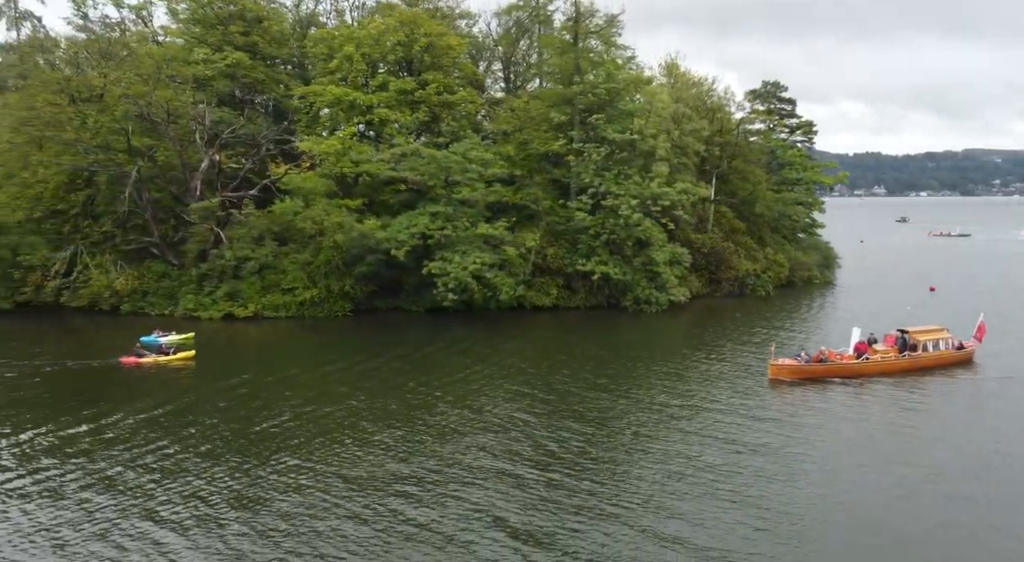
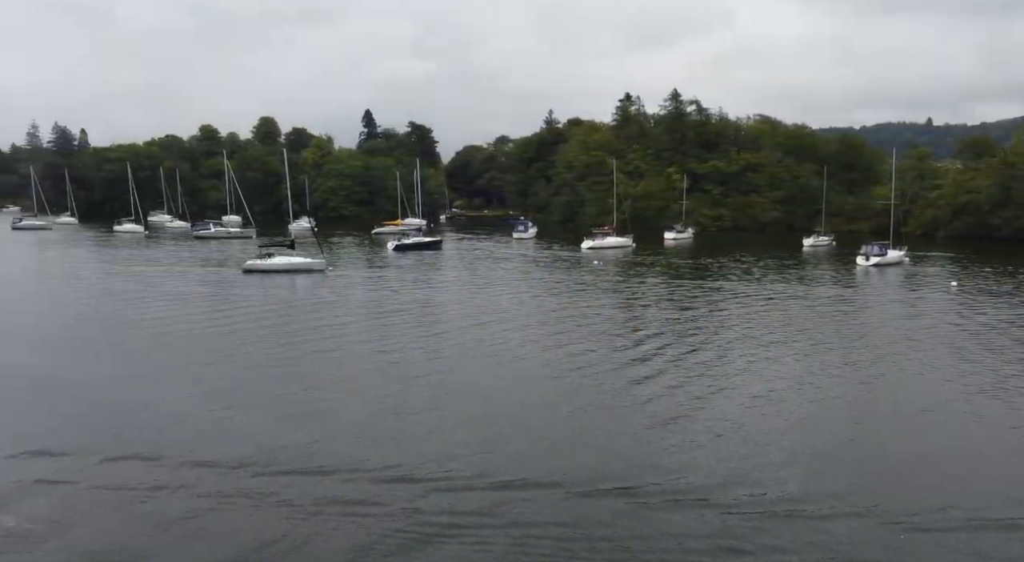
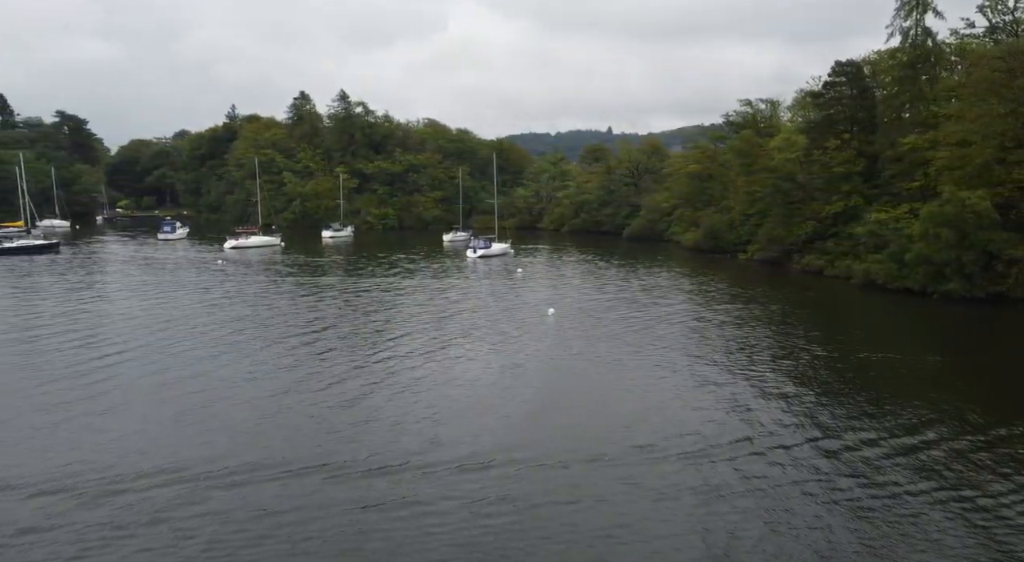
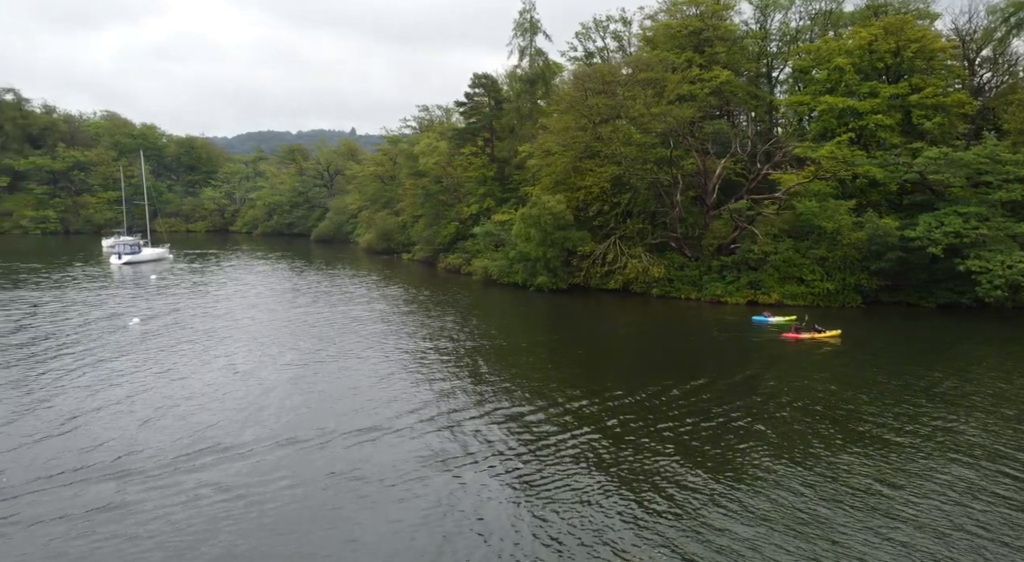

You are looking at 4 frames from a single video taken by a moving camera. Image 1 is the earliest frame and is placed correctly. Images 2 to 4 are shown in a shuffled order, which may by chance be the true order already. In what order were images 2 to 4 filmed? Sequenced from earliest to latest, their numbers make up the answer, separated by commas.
4, 3, 2
